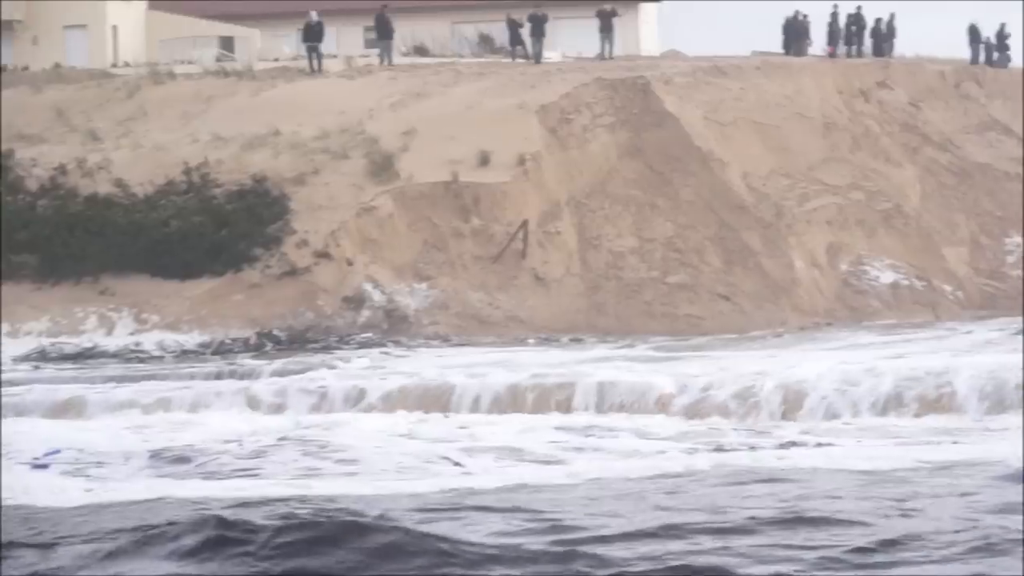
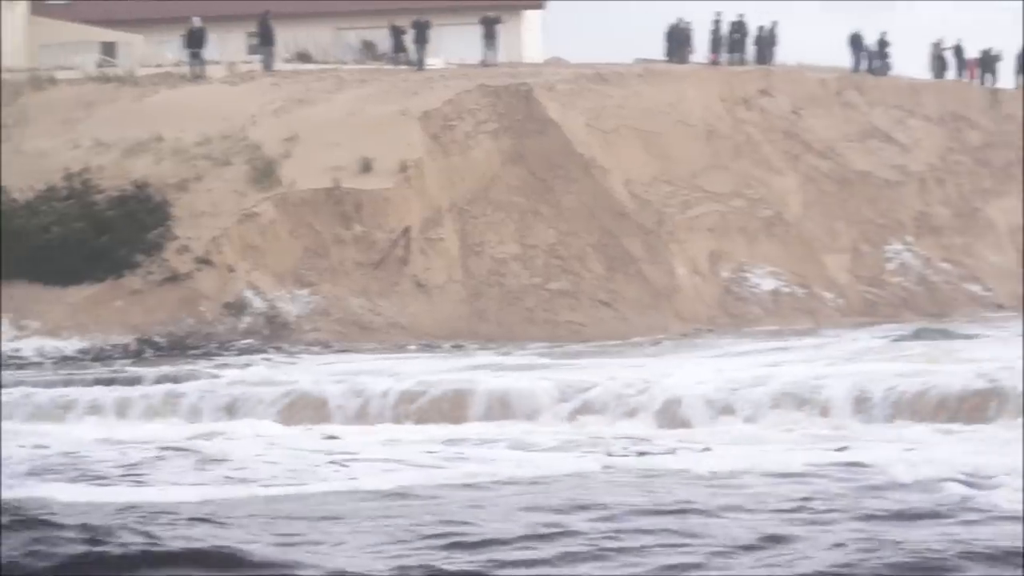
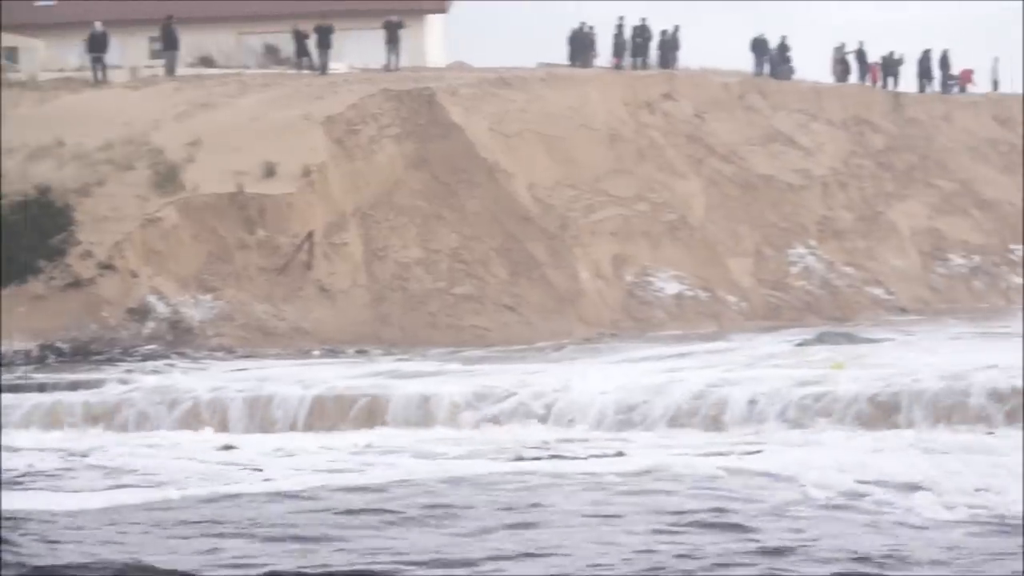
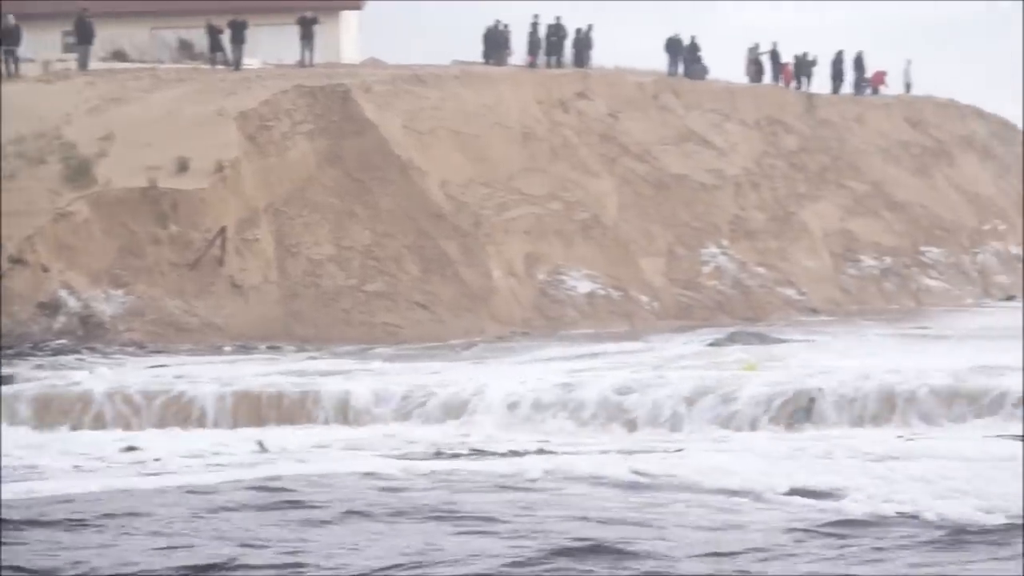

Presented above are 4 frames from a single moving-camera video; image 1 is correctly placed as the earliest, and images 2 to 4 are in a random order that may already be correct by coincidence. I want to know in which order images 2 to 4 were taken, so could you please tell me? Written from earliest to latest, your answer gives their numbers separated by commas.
2, 3, 4
